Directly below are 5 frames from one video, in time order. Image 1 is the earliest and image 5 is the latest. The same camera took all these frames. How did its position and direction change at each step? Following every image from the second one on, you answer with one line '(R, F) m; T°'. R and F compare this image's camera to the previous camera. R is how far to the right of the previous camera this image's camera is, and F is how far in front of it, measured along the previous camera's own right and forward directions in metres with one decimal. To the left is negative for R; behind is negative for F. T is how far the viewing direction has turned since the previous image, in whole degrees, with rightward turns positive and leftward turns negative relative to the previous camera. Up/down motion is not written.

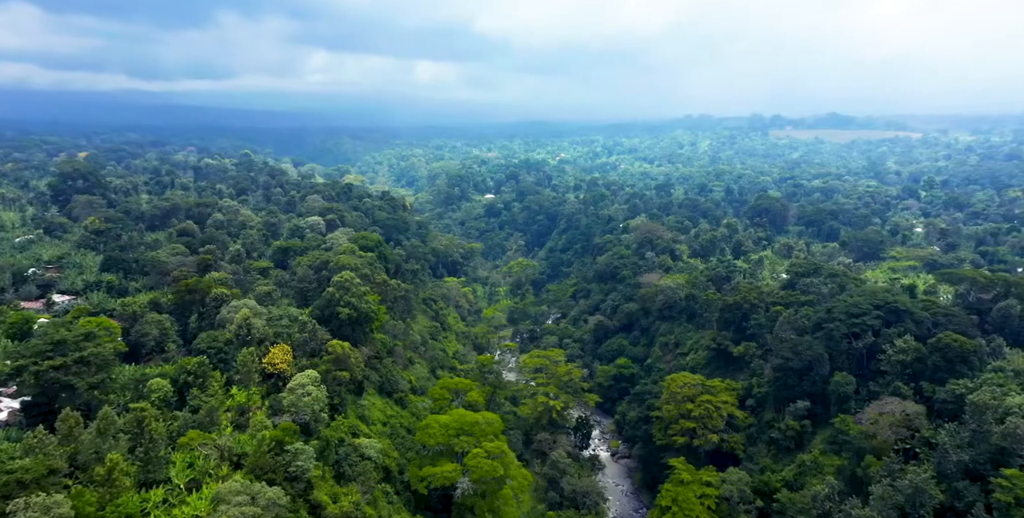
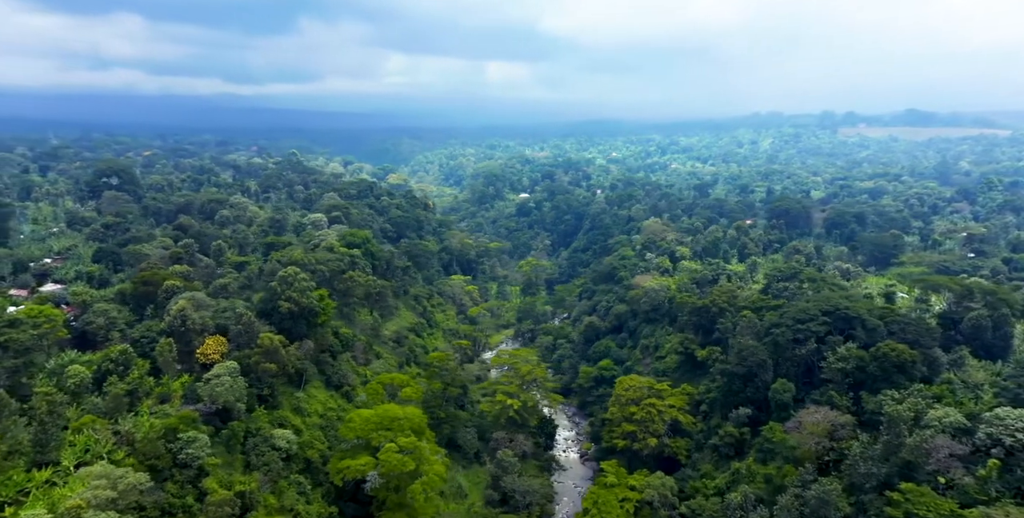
(+5.2, +0.1) m; -5°
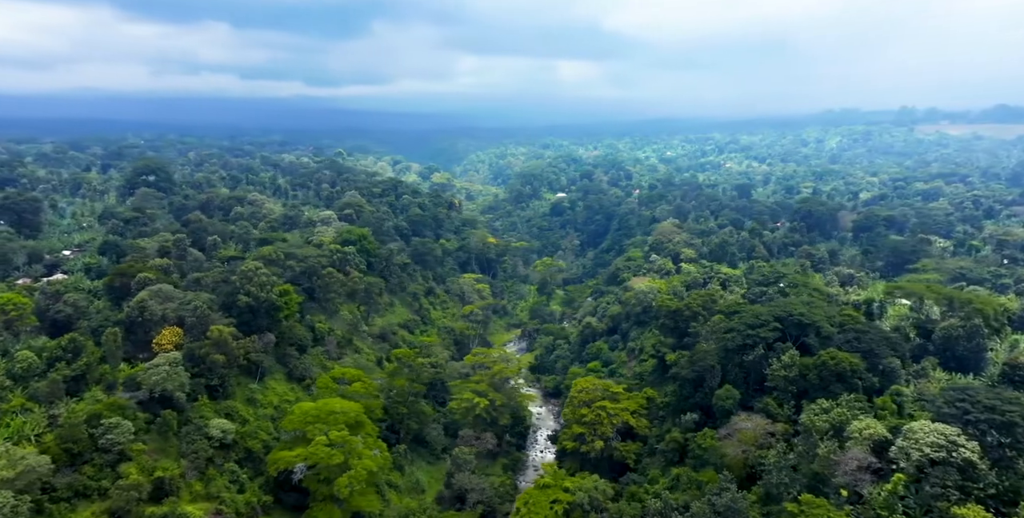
(+4.8, +0.1) m; -5°
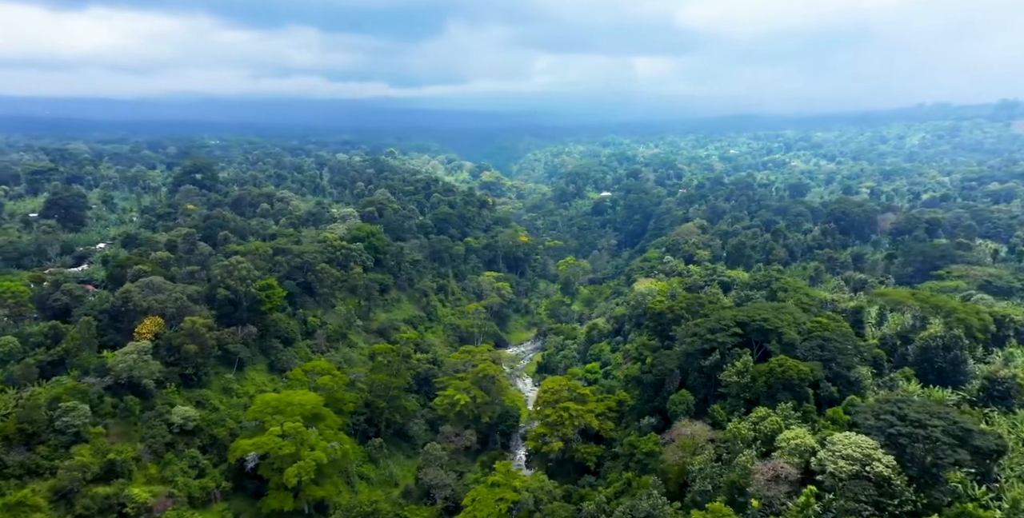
(+4.4, +0.1) m; -5°
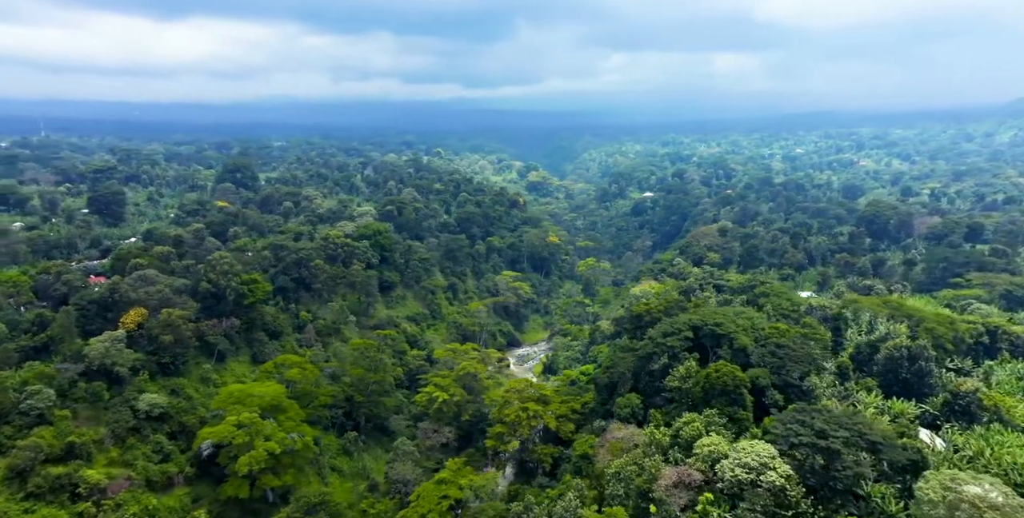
(+4.4, 0.0) m; -5°
